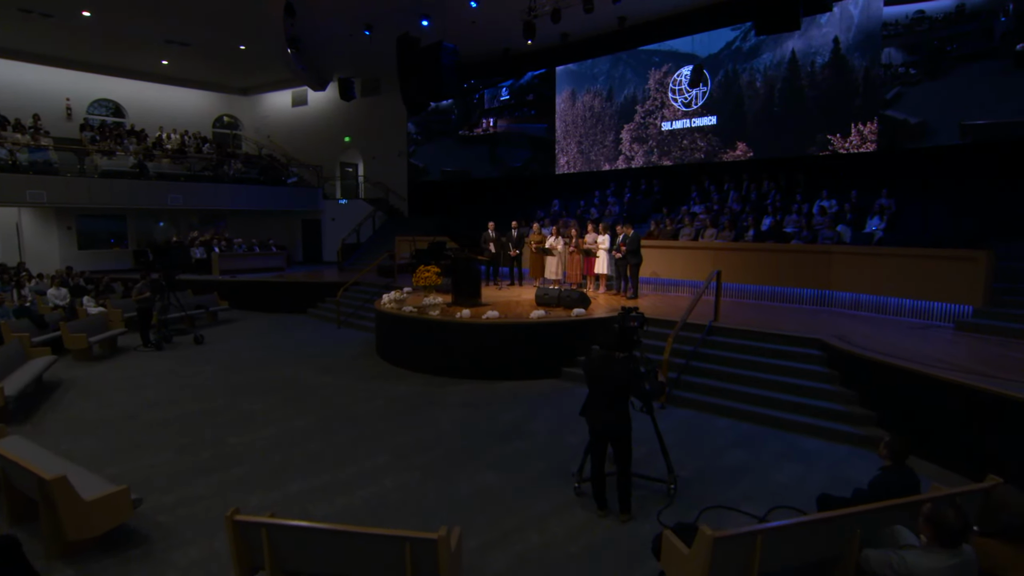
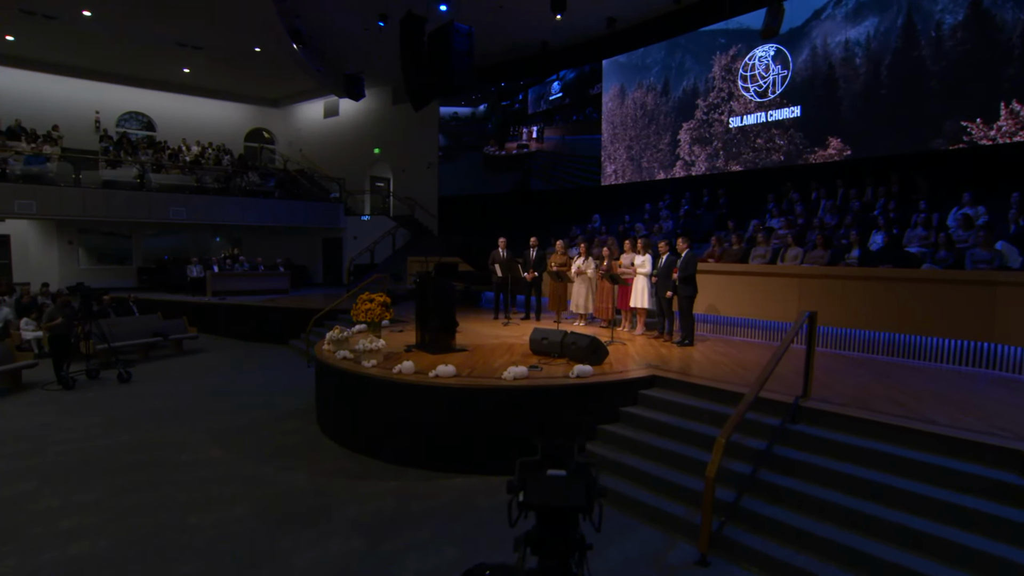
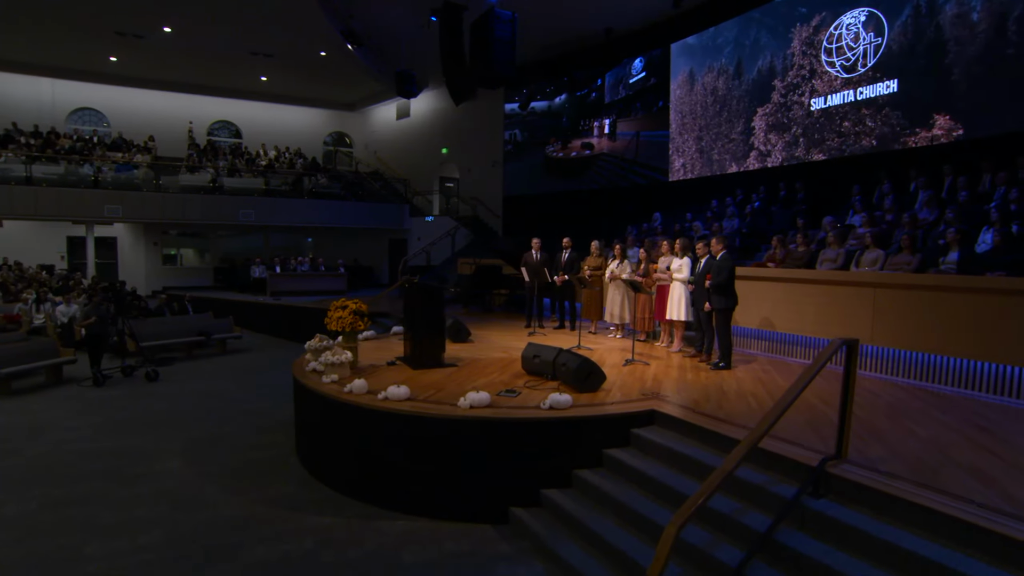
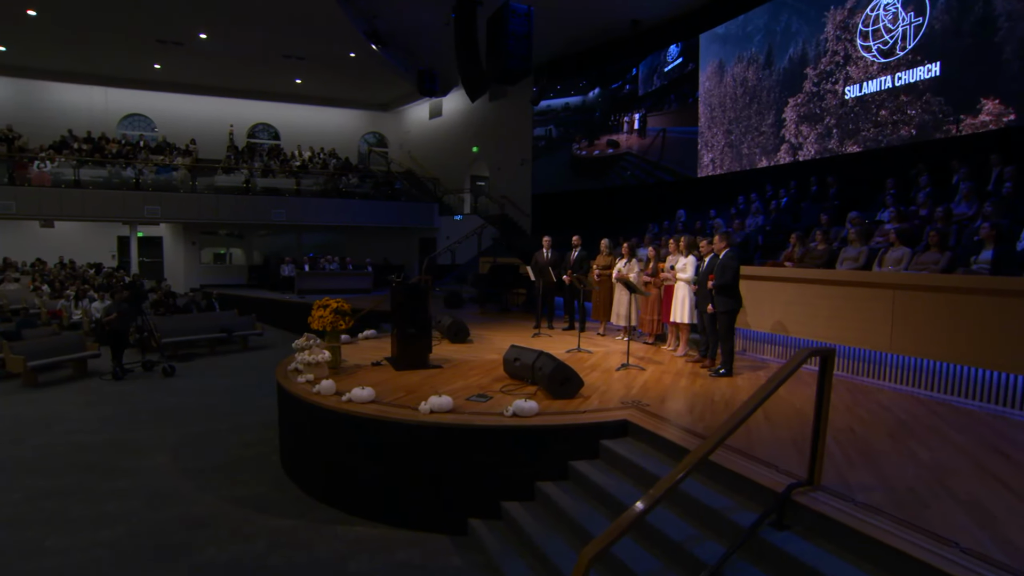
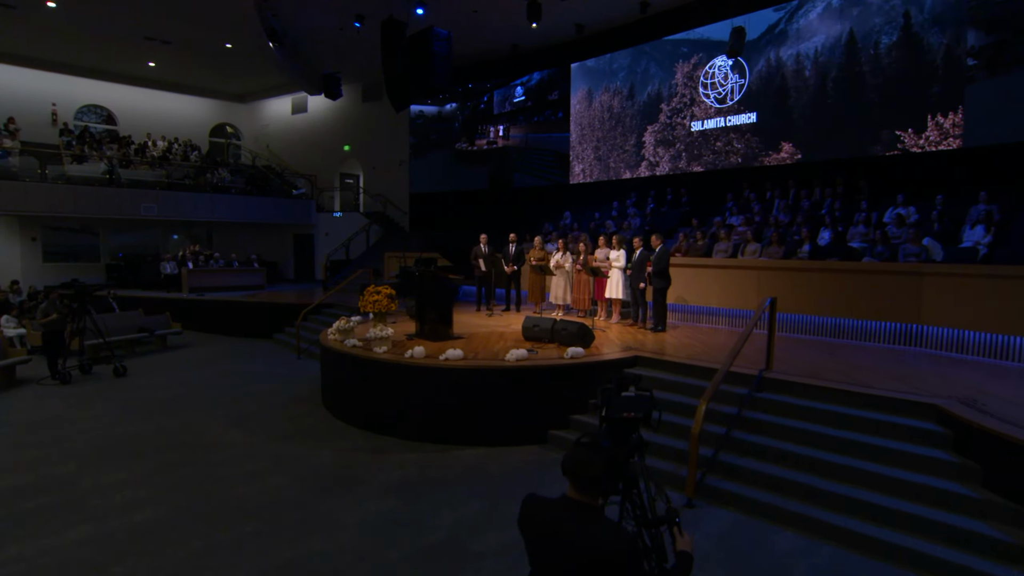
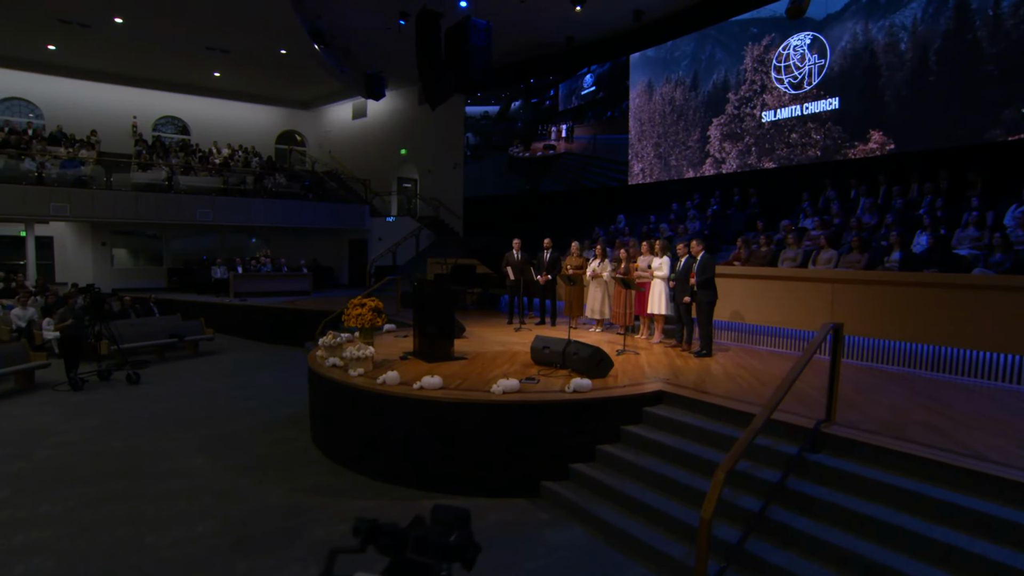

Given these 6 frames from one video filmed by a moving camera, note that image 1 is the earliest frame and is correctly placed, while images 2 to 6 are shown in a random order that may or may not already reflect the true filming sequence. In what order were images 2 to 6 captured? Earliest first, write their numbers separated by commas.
5, 2, 6, 3, 4
